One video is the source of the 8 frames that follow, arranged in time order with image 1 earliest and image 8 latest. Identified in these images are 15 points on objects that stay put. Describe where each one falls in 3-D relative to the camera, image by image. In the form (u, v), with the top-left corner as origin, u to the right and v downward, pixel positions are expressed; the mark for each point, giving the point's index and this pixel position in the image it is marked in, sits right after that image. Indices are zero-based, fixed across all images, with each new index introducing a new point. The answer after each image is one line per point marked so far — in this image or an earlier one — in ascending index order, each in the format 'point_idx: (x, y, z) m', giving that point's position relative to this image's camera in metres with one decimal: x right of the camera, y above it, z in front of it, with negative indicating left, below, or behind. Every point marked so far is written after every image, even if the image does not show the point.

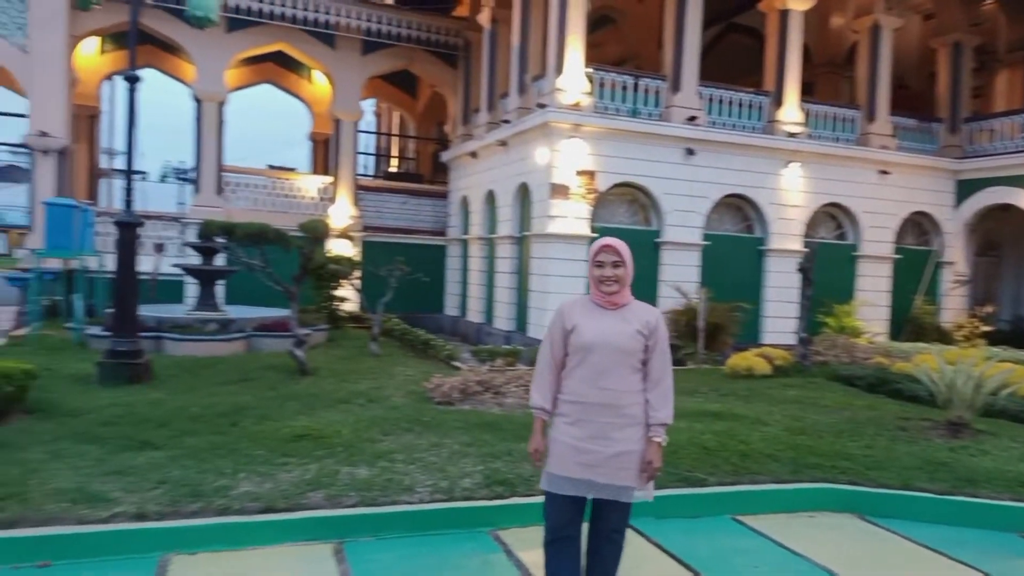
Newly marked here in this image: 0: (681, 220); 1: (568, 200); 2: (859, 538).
0: (+2.7, +1.1, +11.7) m
1: (+0.9, +1.3, +10.9) m
2: (+2.0, -1.4, +4.2) m
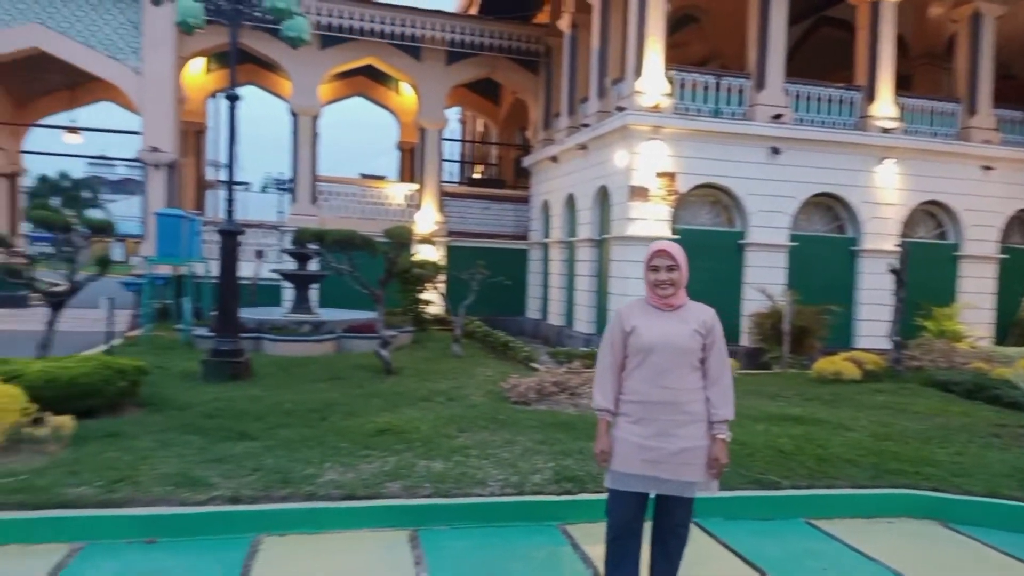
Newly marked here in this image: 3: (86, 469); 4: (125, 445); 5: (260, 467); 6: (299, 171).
0: (+4.0, +1.0, +11.4) m
1: (+2.0, +1.3, +10.9) m
2: (+2.4, -1.4, +4.1) m
3: (-2.4, -1.0, +4.2) m
4: (-2.5, -1.0, +4.7) m
5: (-1.5, -1.1, +4.4) m
6: (-4.2, +2.3, +14.6) m
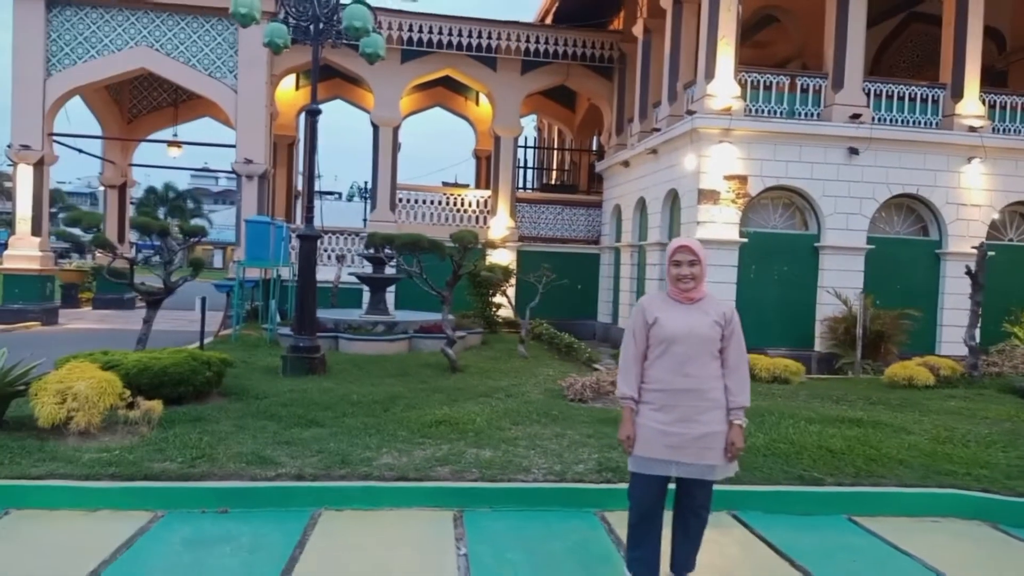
0: (+5.0, +1.0, +11.1) m
1: (+3.0, +1.2, +10.8) m
2: (+2.6, -1.4, +4.0) m
3: (-2.2, -1.0, +4.7) m
4: (-2.1, -1.0, +5.2) m
5: (-1.2, -1.0, +4.7) m
6: (-2.7, +2.2, +15.2) m
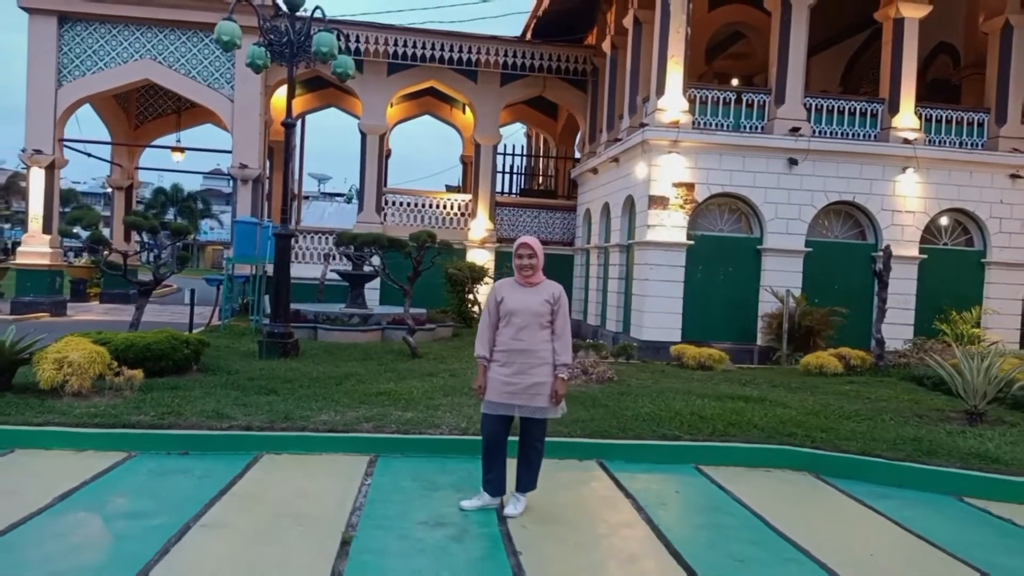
0: (+4.5, +1.0, +12.1) m
1: (+2.5, +1.2, +11.8) m
2: (+1.9, -1.3, +5.0) m
3: (-2.8, -0.9, +5.7) m
4: (-2.8, -0.9, +6.2) m
5: (-1.9, -0.9, +5.8) m
6: (-3.2, +2.3, +16.3) m
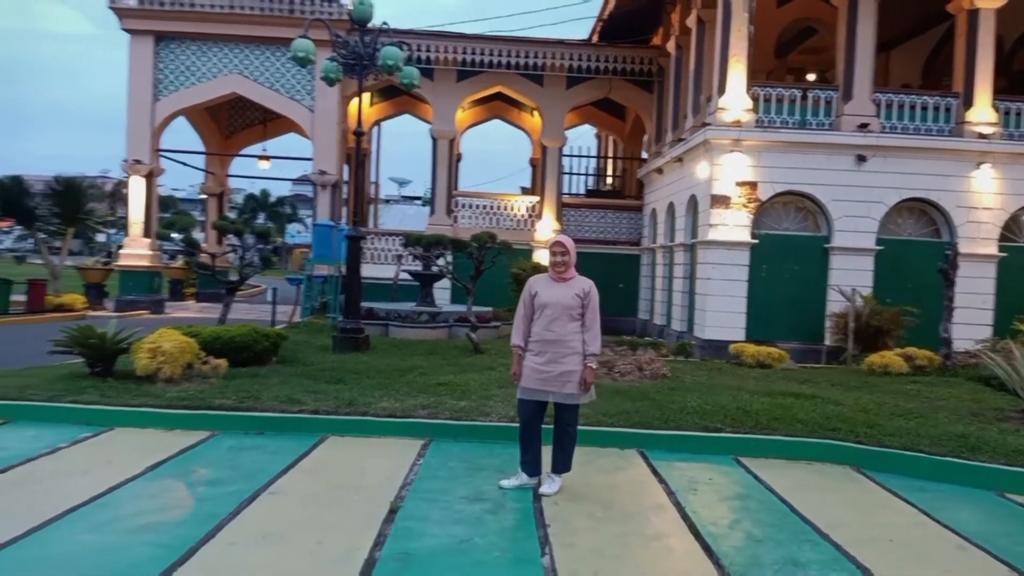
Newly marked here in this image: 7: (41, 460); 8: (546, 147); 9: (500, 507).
0: (+5.5, +1.0, +11.9) m
1: (+3.5, +1.3, +11.8) m
2: (+2.2, -1.3, +5.1) m
3: (-2.4, -0.9, +6.3) m
4: (-2.3, -0.9, +6.8) m
5: (-1.5, -0.9, +6.3) m
6: (-1.7, +2.3, +16.9) m
7: (-3.0, -1.1, +4.7) m
8: (+0.8, +3.3, +17.1) m
9: (-0.1, -1.2, +4.1) m
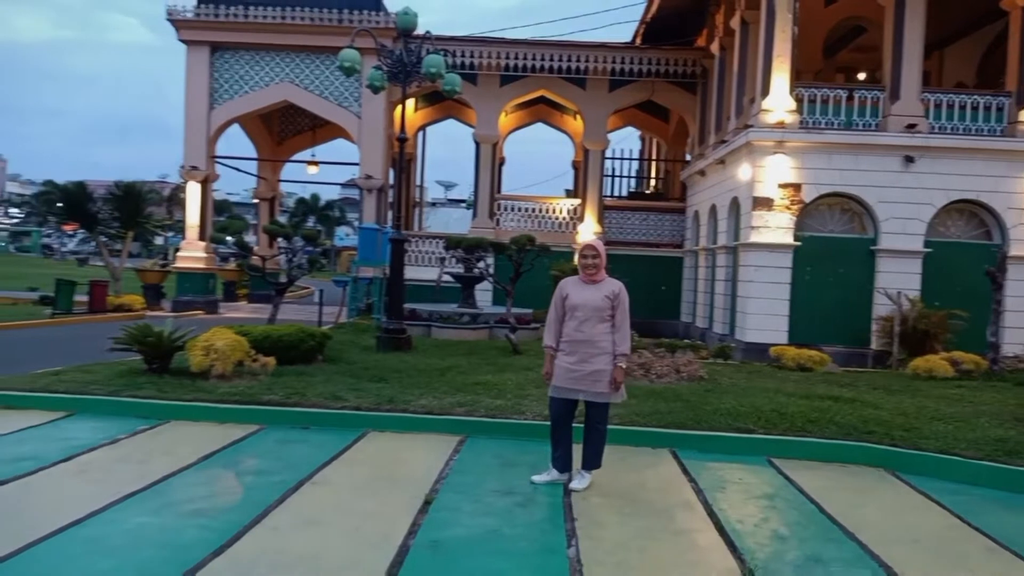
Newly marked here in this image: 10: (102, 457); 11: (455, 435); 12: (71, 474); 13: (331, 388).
0: (+6.2, +0.9, +11.7) m
1: (+4.1, +1.2, +11.7) m
2: (+2.4, -1.3, +5.1) m
3: (-2.1, -0.9, +6.6) m
4: (-2.0, -0.9, +7.1) m
5: (-1.2, -0.9, +6.5) m
6: (-0.7, +2.3, +17.1) m
7: (-2.8, -1.1, +5.0) m
8: (+1.8, +3.2, +17.2) m
9: (+0.1, -1.2, +4.3) m
10: (-2.7, -1.1, +4.8) m
11: (-0.4, -1.2, +5.8) m
12: (-2.7, -1.1, +4.5) m
13: (-1.6, -0.9, +6.6) m
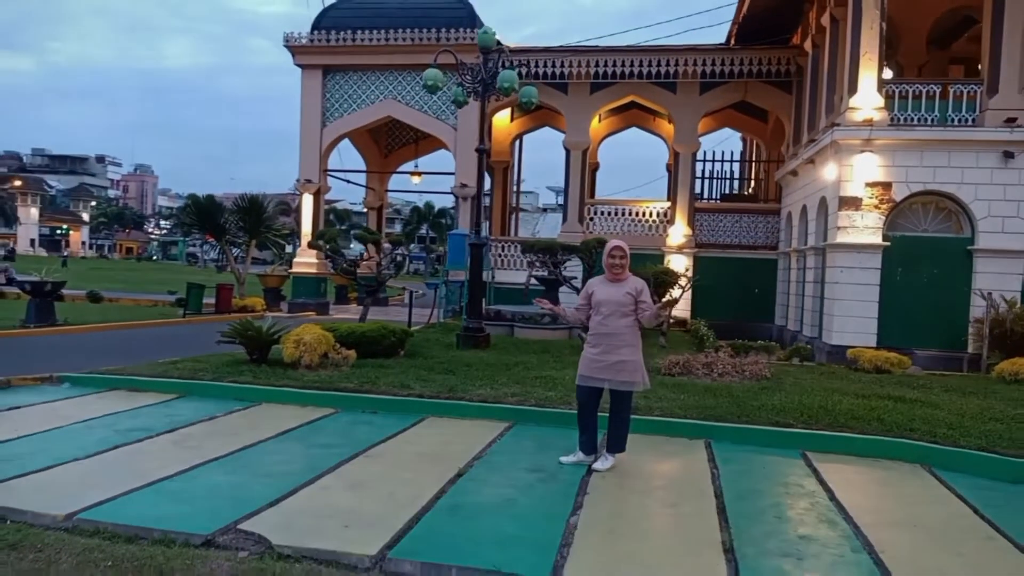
0: (+7.4, +0.9, +11.1) m
1: (+5.4, +1.2, +11.5) m
2: (+2.7, -1.3, +5.2) m
3: (-1.6, -0.9, +7.3) m
4: (-1.4, -0.9, +7.8) m
5: (-0.7, -0.9, +7.1) m
6: (+1.4, +2.2, +17.5) m
7: (-2.5, -1.1, +5.9) m
8: (+3.9, +3.2, +17.3) m
9: (+0.3, -1.2, +4.7) m
10: (-2.4, -1.1, +5.7) m
11: (-0.1, -1.1, +6.3) m
12: (-2.5, -1.1, +5.4) m
13: (-1.1, -0.9, +7.3) m
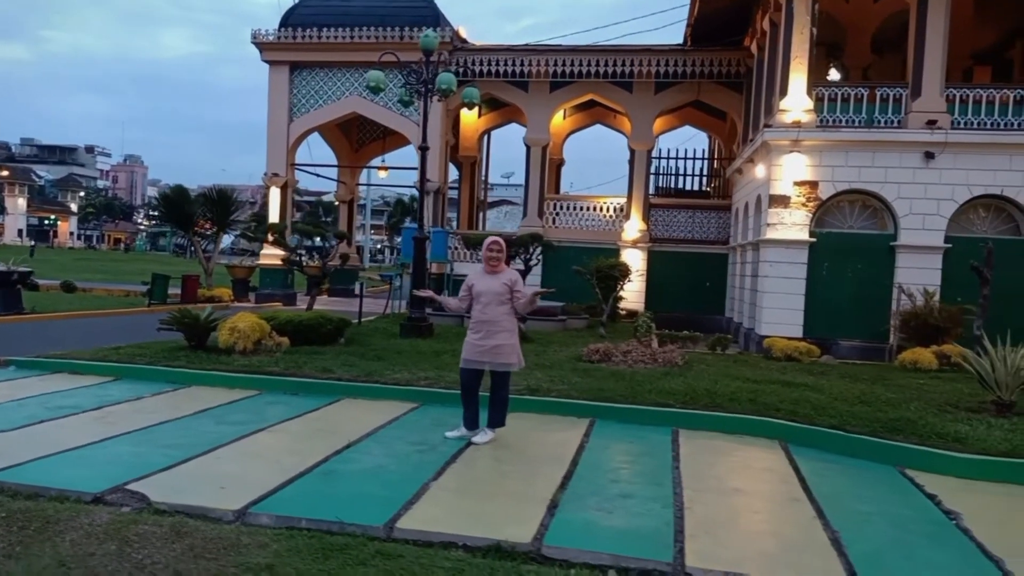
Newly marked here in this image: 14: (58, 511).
0: (+6.5, +1.0, +11.7) m
1: (+4.5, +1.3, +12.0) m
2: (+1.9, -1.3, +5.7) m
3: (-2.4, -0.8, +7.8) m
4: (-2.2, -0.8, +8.3) m
5: (-1.5, -0.8, +7.6) m
6: (+0.5, +2.4, +18.0) m
7: (-3.3, -1.0, +6.4) m
8: (+3.0, +3.3, +17.8) m
9: (-0.6, -1.2, +5.2) m
10: (-3.3, -1.0, +6.2) m
11: (-0.9, -1.1, +6.8) m
12: (-3.3, -1.0, +5.8) m
13: (-2.0, -0.8, +7.8) m
14: (-2.4, -1.2, +3.9) m
